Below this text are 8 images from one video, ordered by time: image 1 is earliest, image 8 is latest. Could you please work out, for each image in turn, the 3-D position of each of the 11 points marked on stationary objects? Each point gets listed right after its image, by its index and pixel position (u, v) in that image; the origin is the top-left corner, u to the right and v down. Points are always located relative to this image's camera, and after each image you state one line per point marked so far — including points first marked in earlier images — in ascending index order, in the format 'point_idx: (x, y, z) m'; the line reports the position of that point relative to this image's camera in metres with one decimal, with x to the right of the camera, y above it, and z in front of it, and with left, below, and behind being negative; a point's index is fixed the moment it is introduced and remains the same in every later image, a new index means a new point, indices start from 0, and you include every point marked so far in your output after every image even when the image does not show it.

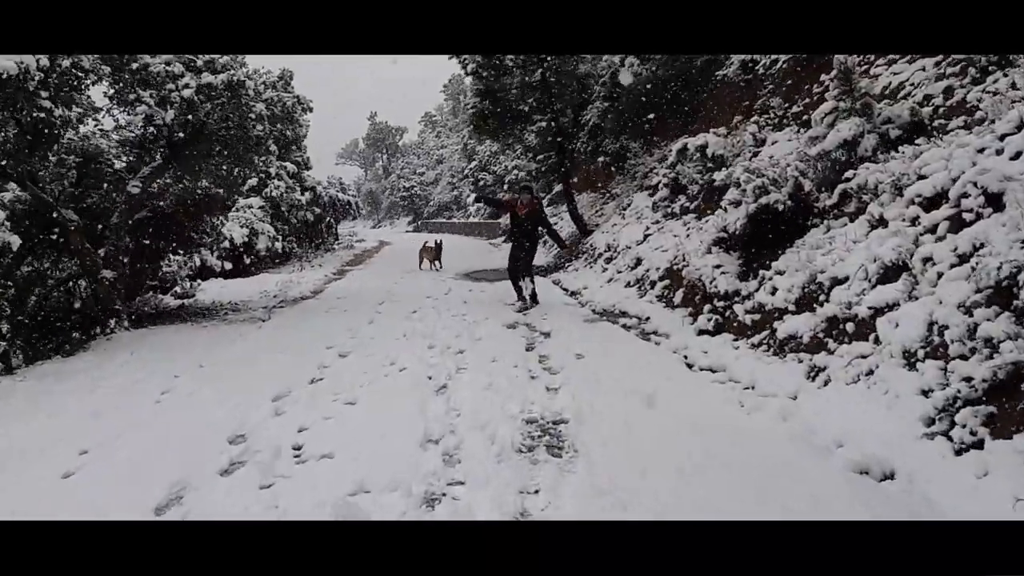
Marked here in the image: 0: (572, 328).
0: (+0.5, -0.3, +7.5) m
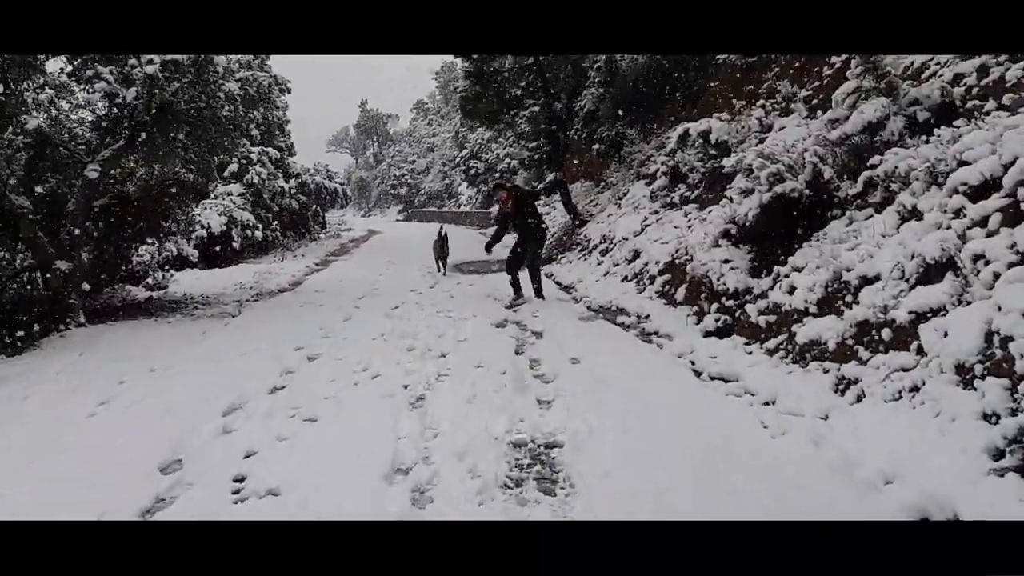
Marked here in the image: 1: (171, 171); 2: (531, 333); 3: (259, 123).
0: (+0.4, -0.3, +6.9) m
1: (-3.7, +1.3, +9.6) m
2: (+0.1, -0.3, +6.6) m
3: (-4.7, +3.0, +16.4) m
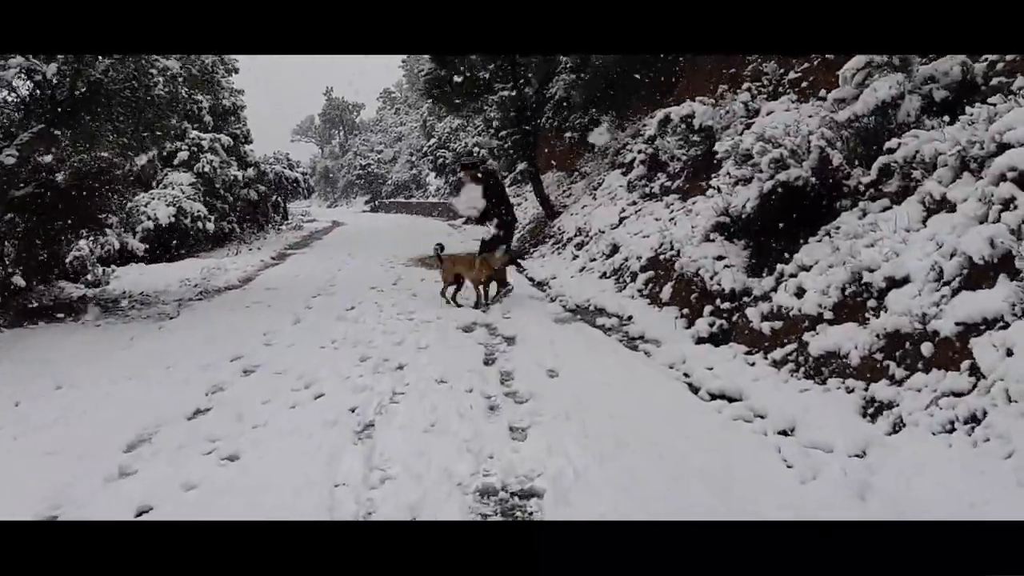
0: (+0.2, -0.3, +6.2) m
1: (-4.0, +1.3, +8.7) m
2: (-0.1, -0.3, +5.9) m
3: (-5.3, +3.1, +15.5) m
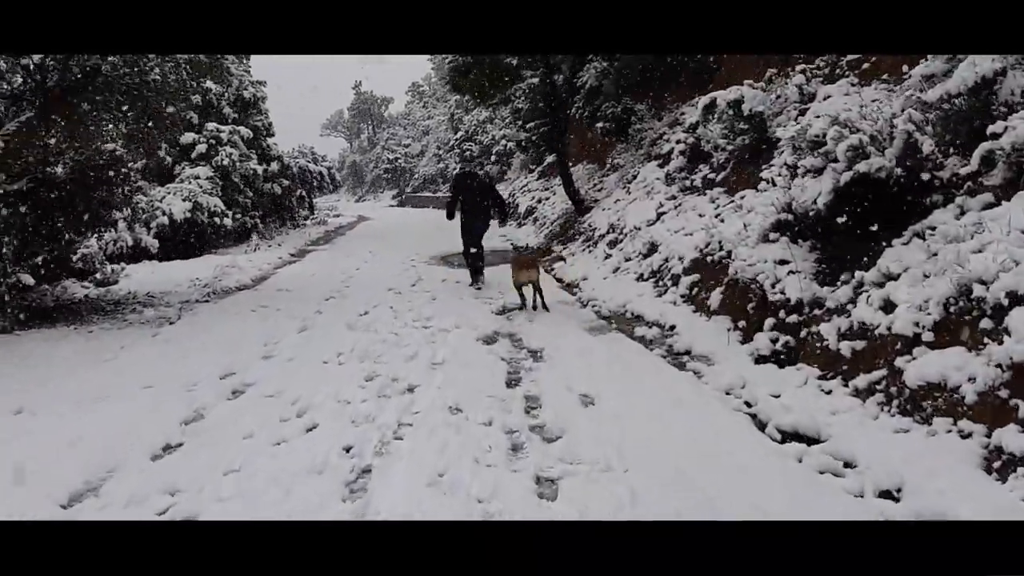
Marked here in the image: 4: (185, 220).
0: (+0.4, -0.3, +5.4) m
1: (-3.7, +1.3, +8.1) m
2: (+0.1, -0.4, +5.2) m
3: (-4.8, +3.2, +14.9) m
4: (-4.5, +0.9, +12.3) m
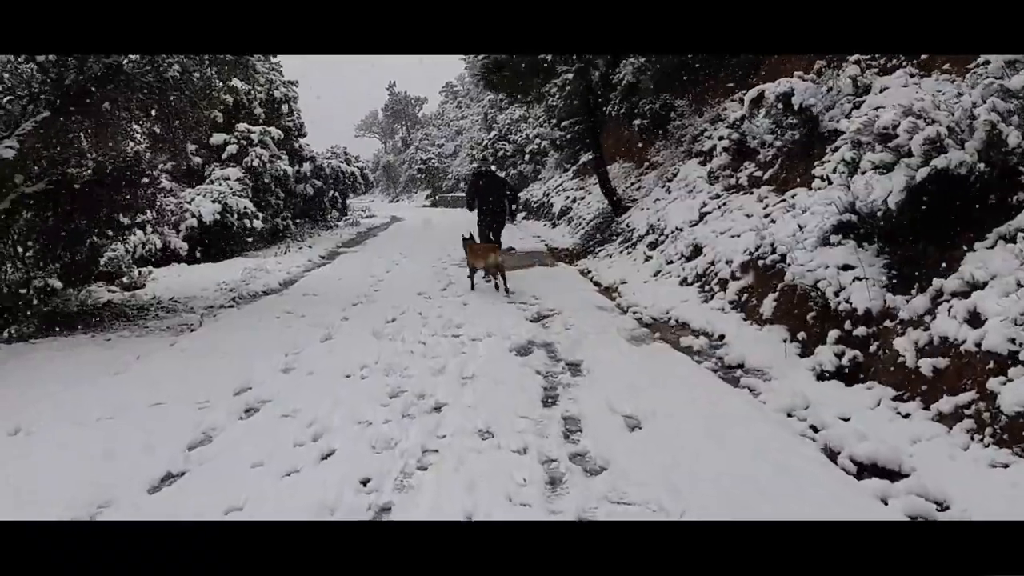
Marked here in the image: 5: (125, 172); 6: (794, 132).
0: (+0.6, -0.4, +5.0) m
1: (-3.4, +1.2, +7.9) m
2: (+0.3, -0.4, +4.8) m
3: (-4.2, +3.1, +14.7) m
4: (-4.1, +0.9, +12.1) m
5: (-3.4, +1.0, +7.8) m
6: (+2.5, +1.4, +7.7) m
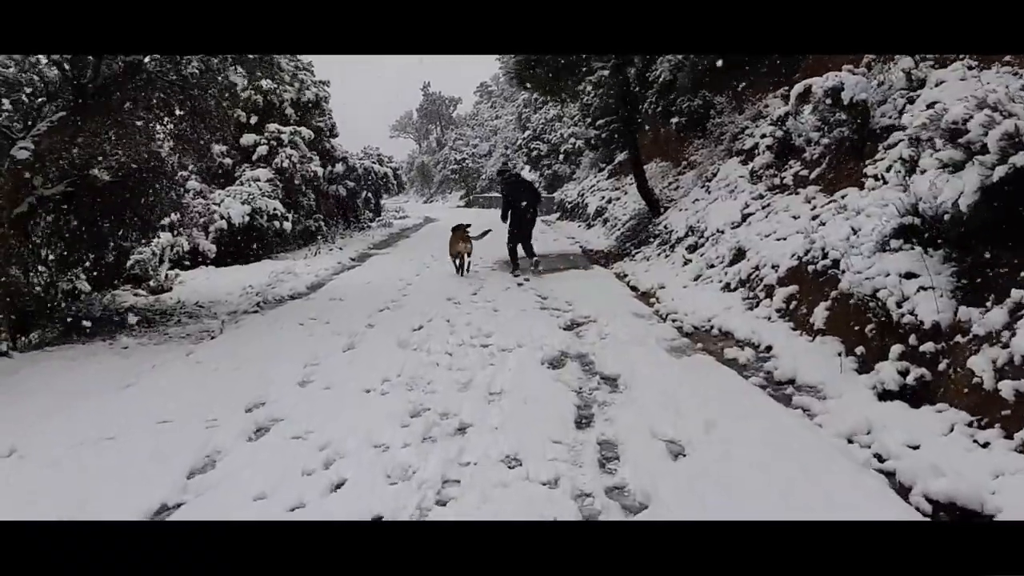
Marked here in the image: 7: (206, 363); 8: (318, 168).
0: (+0.7, -0.4, +4.7) m
1: (-3.1, +1.2, +7.7) m
2: (+0.5, -0.5, +4.5) m
3: (-3.6, +3.1, +14.5) m
4: (-3.6, +0.9, +11.9) m
5: (-3.1, +1.0, +7.6) m
6: (+2.7, +1.3, +7.3) m
7: (-1.8, -0.5, +5.3) m
8: (-3.2, +2.0, +14.6) m
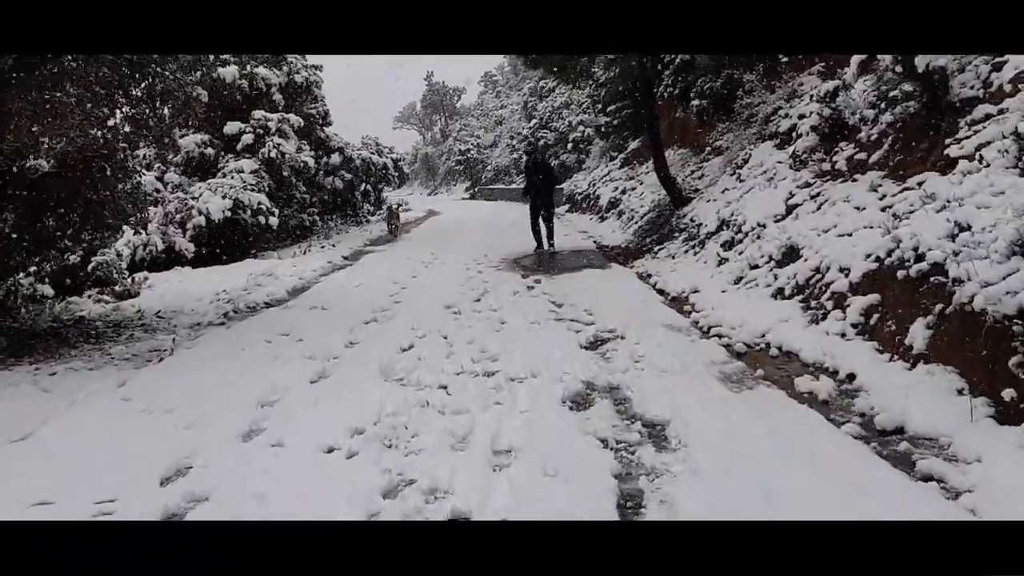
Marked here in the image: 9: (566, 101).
0: (+0.8, -0.5, +3.6) m
1: (-3.1, +1.1, +6.6) m
2: (+0.5, -0.5, +3.3) m
3: (-3.6, +3.1, +13.4) m
4: (-3.5, +0.8, +10.8) m
5: (-3.1, +0.9, +6.5) m
6: (+2.8, +1.3, +6.2) m
7: (-1.8, -0.5, +4.2) m
8: (-3.1, +2.0, +13.5) m
9: (+1.1, +4.2, +19.7) m
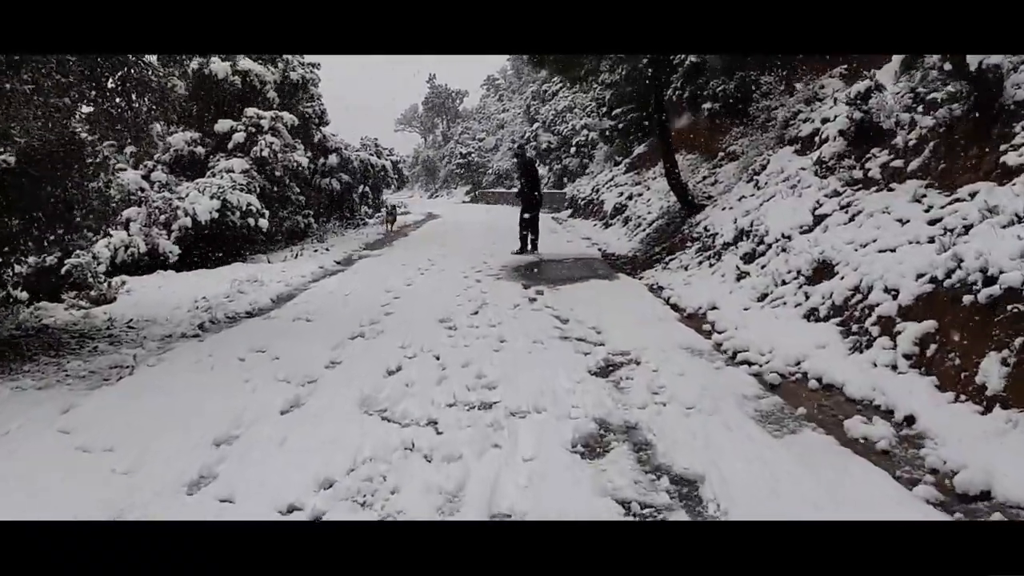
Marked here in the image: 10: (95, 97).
0: (+0.8, -0.6, +3.0) m
1: (-3.0, +1.1, +6.0) m
2: (+0.5, -0.6, +2.8) m
3: (-3.5, +3.0, +12.9) m
4: (-3.5, +0.8, +10.3) m
5: (-3.1, +0.9, +6.0) m
6: (+2.8, +1.1, +5.6) m
7: (-1.8, -0.6, +3.6) m
8: (-3.1, +1.9, +12.9) m
9: (+1.2, +4.0, +19.2) m
10: (-3.0, +1.4, +6.4) m
